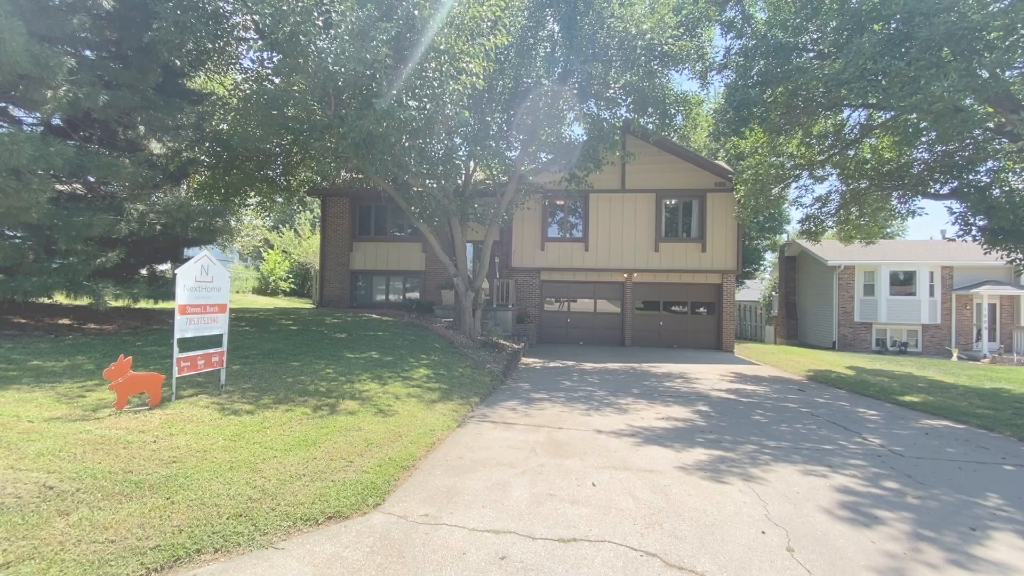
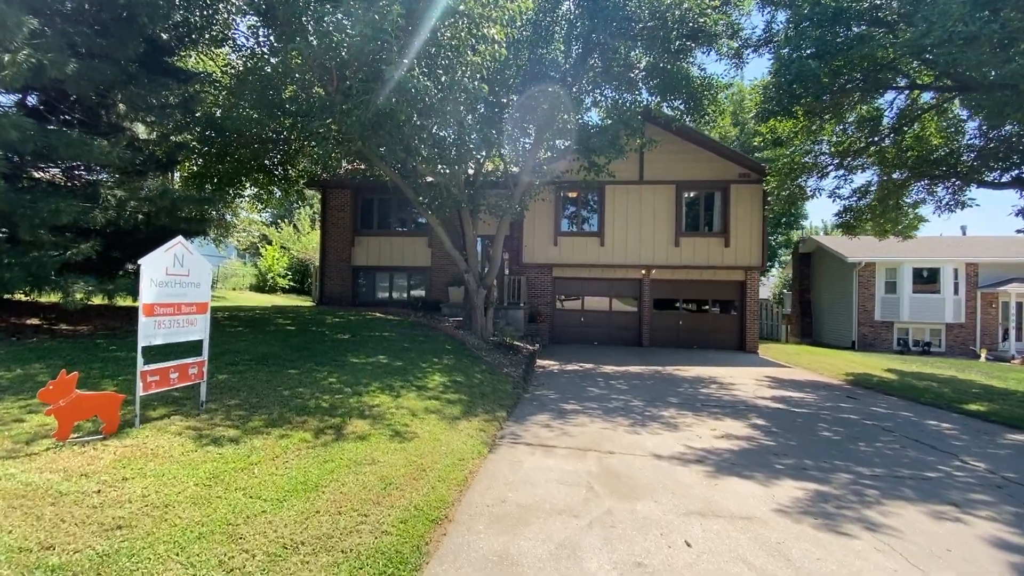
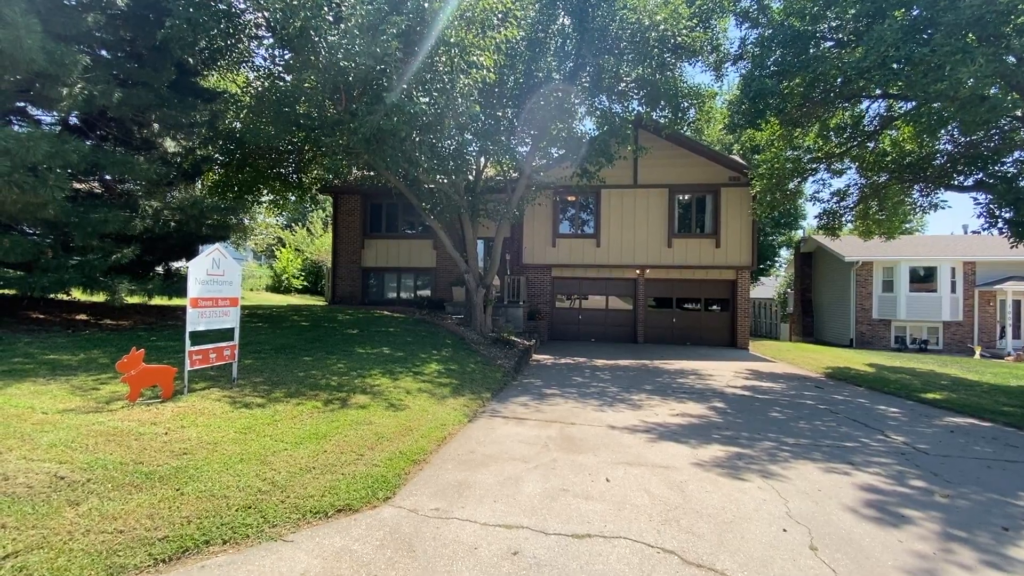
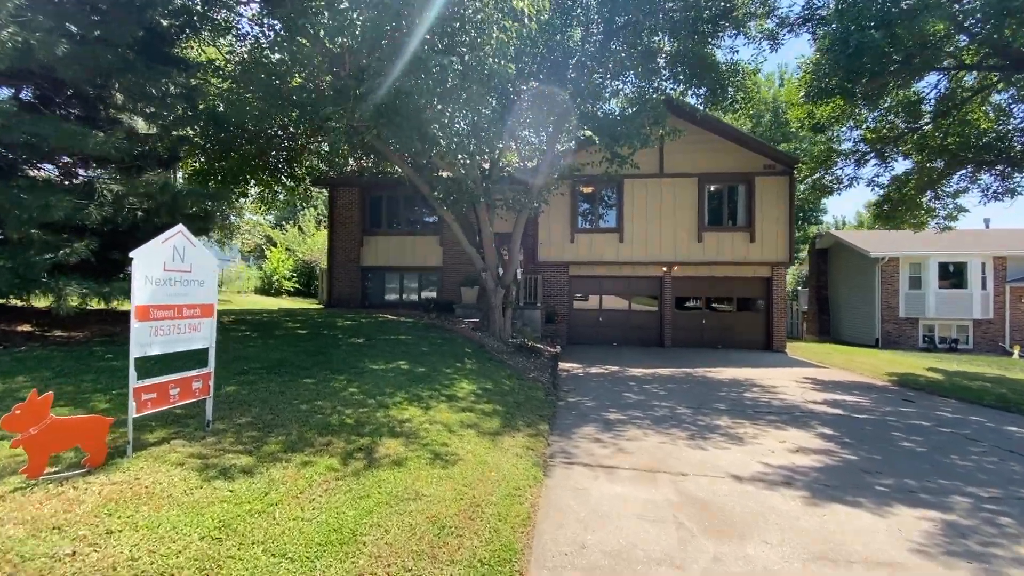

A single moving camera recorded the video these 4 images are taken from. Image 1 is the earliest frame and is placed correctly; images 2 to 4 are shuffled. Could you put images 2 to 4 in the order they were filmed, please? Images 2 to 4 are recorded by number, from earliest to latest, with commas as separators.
3, 2, 4
